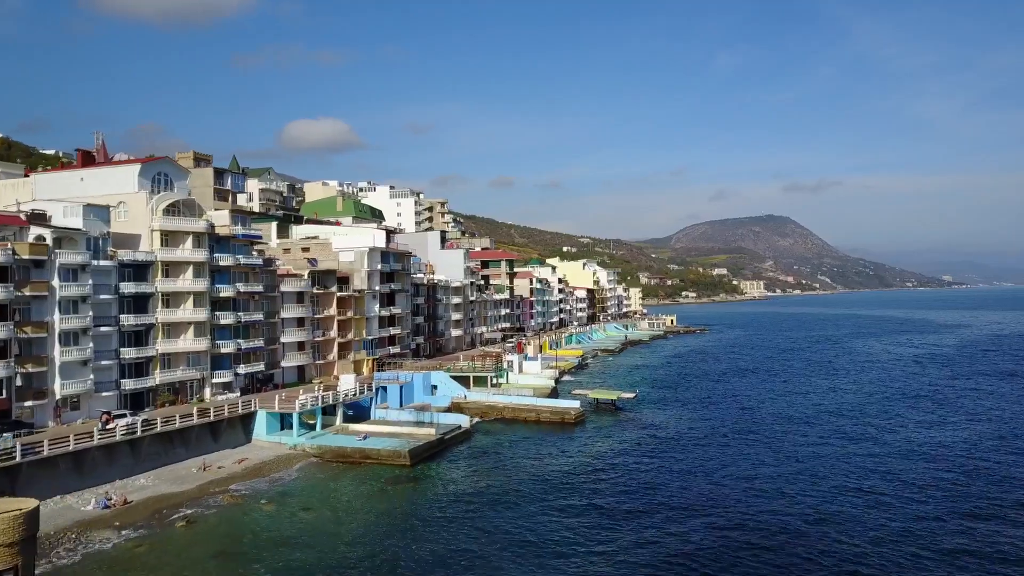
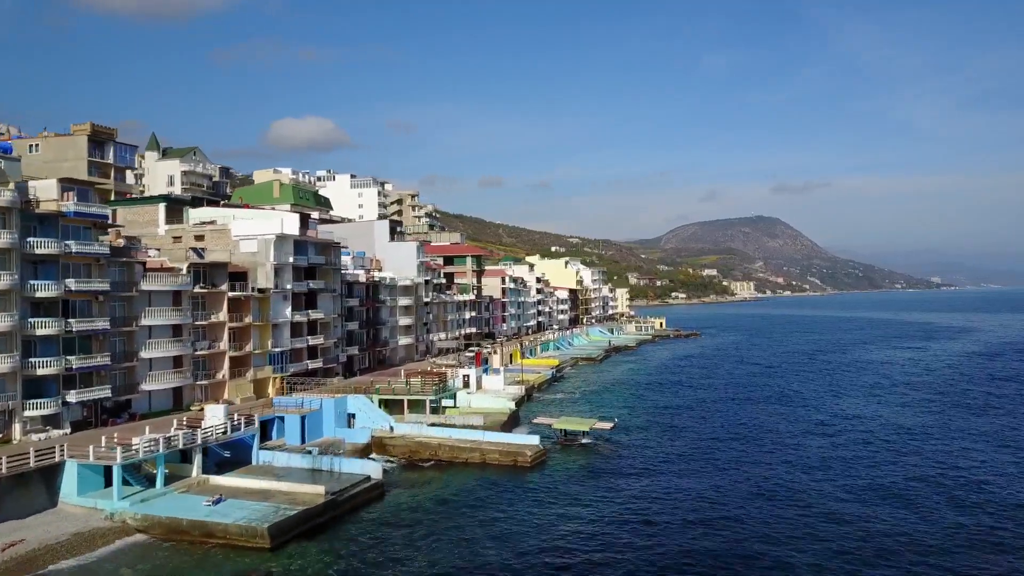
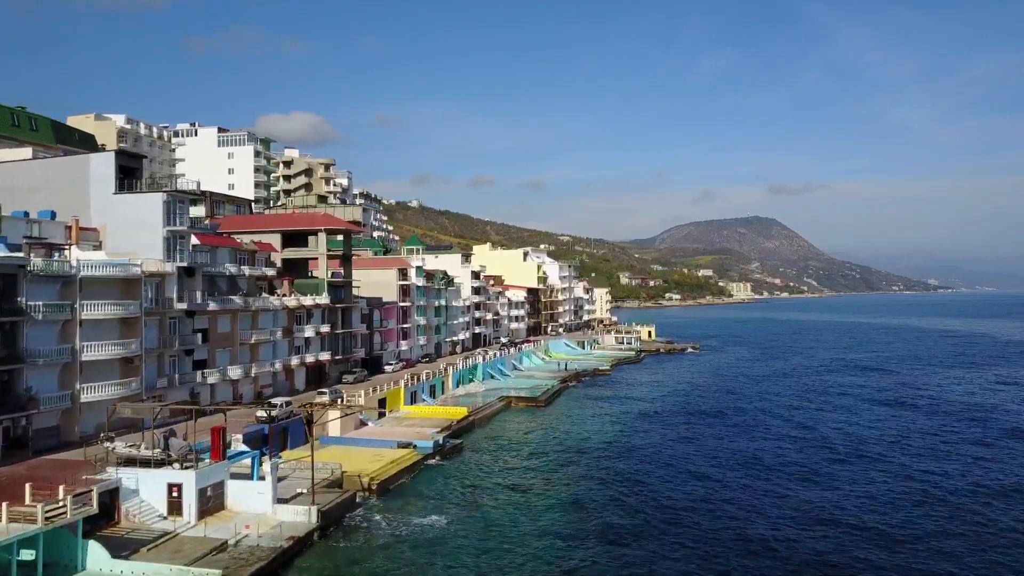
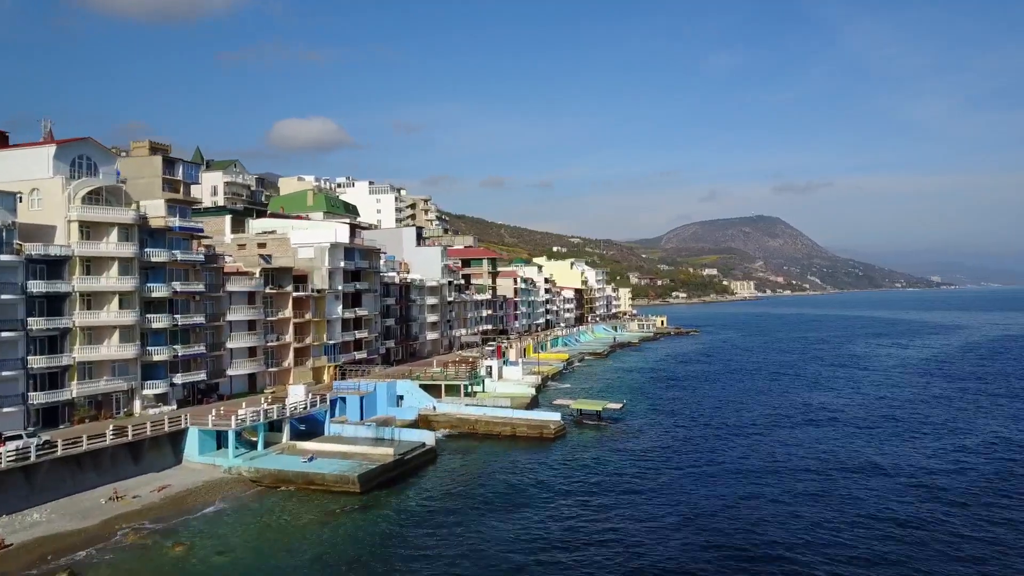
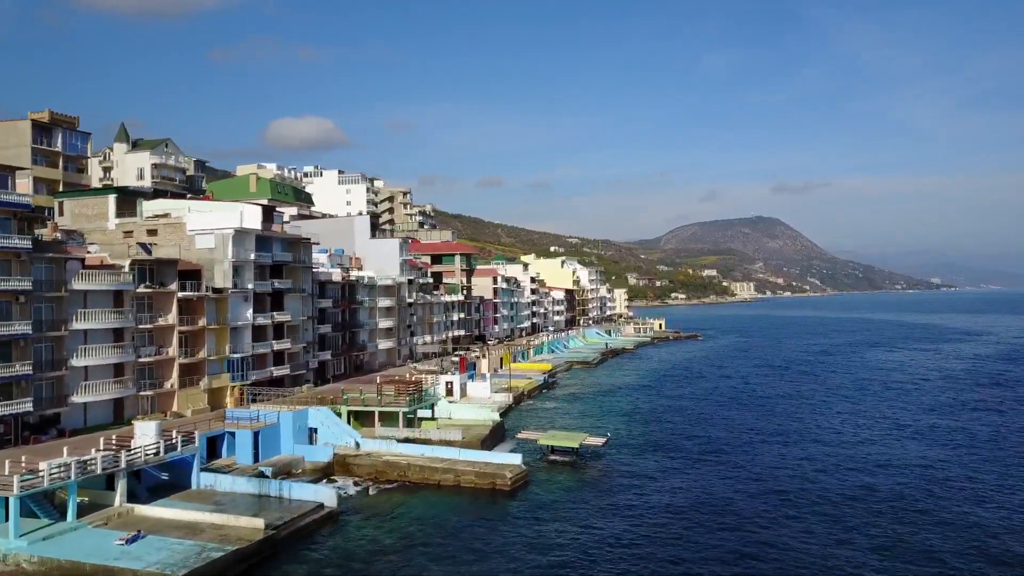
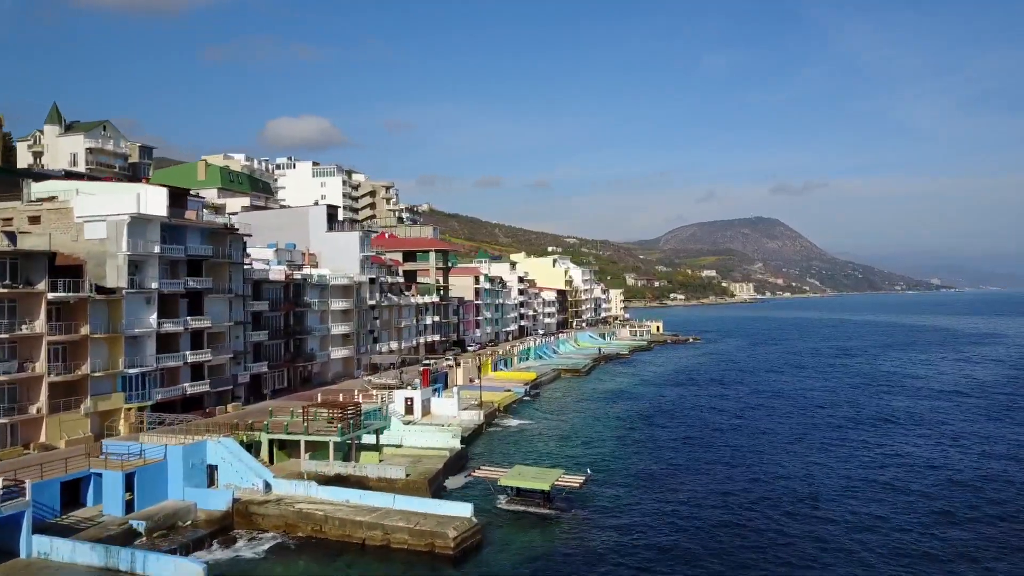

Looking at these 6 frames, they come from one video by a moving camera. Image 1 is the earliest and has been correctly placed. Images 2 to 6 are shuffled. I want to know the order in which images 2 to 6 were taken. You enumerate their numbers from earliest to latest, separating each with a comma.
4, 2, 5, 6, 3
